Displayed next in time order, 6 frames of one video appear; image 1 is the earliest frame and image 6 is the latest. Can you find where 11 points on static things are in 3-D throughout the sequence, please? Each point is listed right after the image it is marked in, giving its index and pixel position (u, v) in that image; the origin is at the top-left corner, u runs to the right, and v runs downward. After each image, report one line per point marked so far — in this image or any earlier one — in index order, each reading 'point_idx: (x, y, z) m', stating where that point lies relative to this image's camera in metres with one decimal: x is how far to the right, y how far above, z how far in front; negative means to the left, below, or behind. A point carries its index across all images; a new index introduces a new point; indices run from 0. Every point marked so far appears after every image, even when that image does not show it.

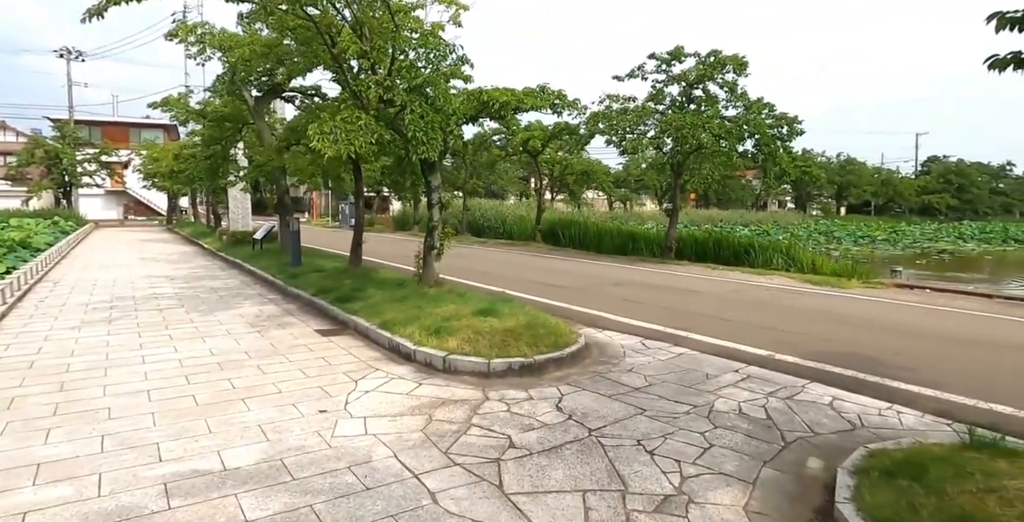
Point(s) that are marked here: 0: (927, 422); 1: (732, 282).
0: (+2.8, -1.1, +4.0) m
1: (+4.0, -0.4, +10.6) m
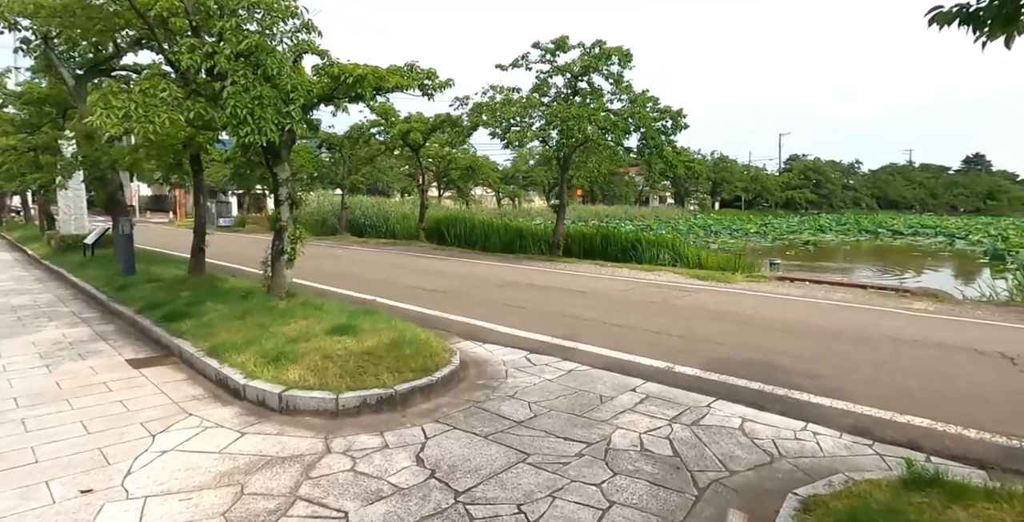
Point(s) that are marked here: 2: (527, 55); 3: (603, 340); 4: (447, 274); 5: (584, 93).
0: (+2.0, -1.1, +3.5) m
1: (+1.9, -0.3, +10.1) m
2: (+0.4, +5.1, +14.6) m
3: (+0.9, -0.8, +5.8) m
4: (-1.2, -0.2, +11.0) m
5: (+1.7, +4.0, +14.0) m
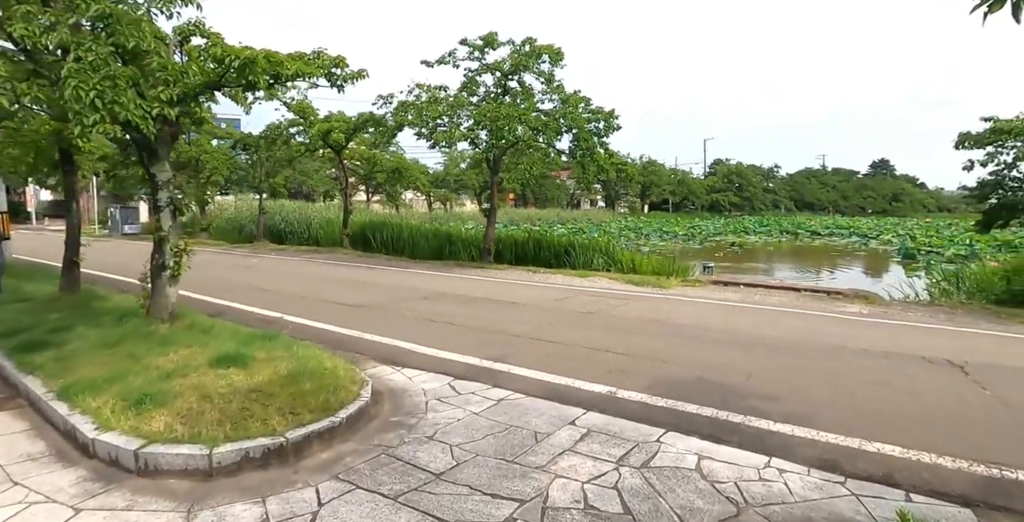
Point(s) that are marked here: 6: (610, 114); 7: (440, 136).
0: (+1.6, -1.1, +3.0) m
1: (+0.7, -0.4, +9.6) m
2: (-1.4, +5.0, +13.9) m
3: (+0.2, -0.9, +5.2) m
4: (-2.5, -0.4, +10.1) m
5: (0.0, +3.9, +13.4) m
6: (+2.0, +3.1, +12.3) m
7: (-1.6, +2.9, +13.5) m
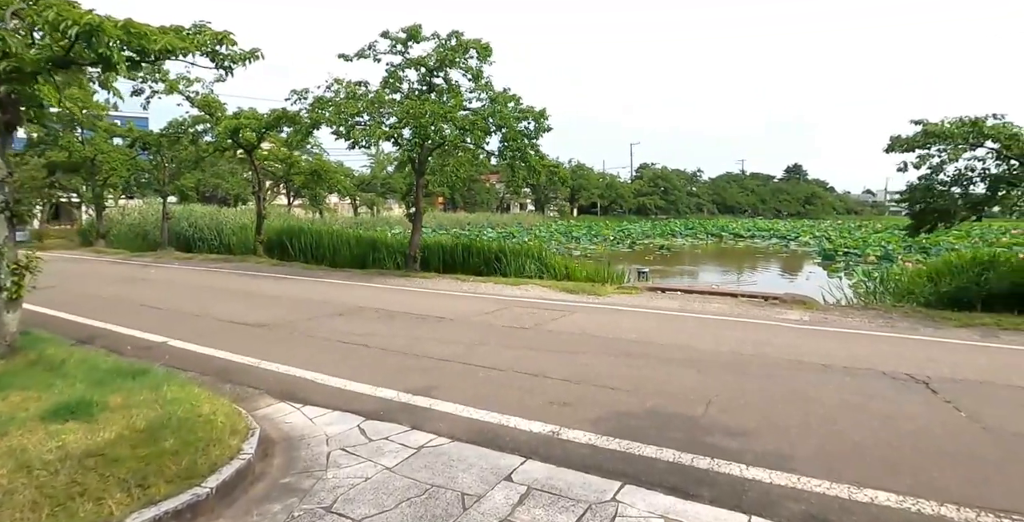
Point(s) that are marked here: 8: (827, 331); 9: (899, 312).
0: (+1.3, -1.2, +2.4) m
1: (-0.4, -0.6, +8.9) m
2: (-3.1, +4.8, +13.0) m
3: (-0.3, -1.0, +4.4) m
4: (-3.6, -0.6, +9.0) m
5: (-1.6, +3.7, +12.6) m
6: (+0.6, +3.0, +11.8) m
7: (-3.2, +2.7, +12.5) m
8: (+3.5, -0.8, +6.5) m
9: (+5.6, -0.7, +8.5) m
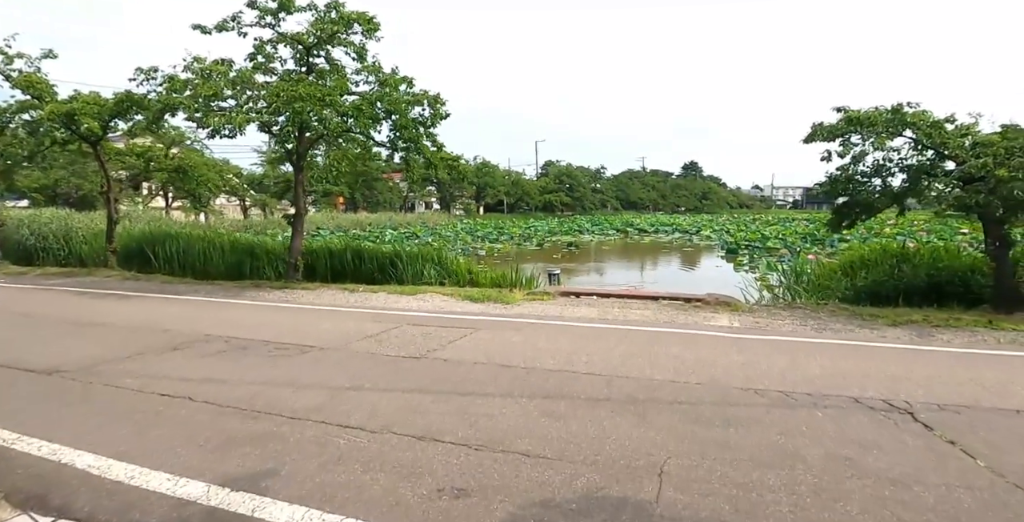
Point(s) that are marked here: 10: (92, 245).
0: (+0.9, -1.3, +1.3) m
1: (-1.7, -0.7, +7.4) m
2: (-5.2, +4.6, +11.0) m
3: (-1.0, -1.1, +3.0) m
4: (-4.9, -0.8, +7.1) m
5: (-3.6, +3.5, +10.9) m
6: (-1.3, +2.9, +10.4) m
7: (-5.2, +2.5, +10.5) m
8: (+2.5, -0.8, +5.7) m
9: (+4.2, -0.7, +7.9) m
10: (-12.9, +0.5, +18.0) m
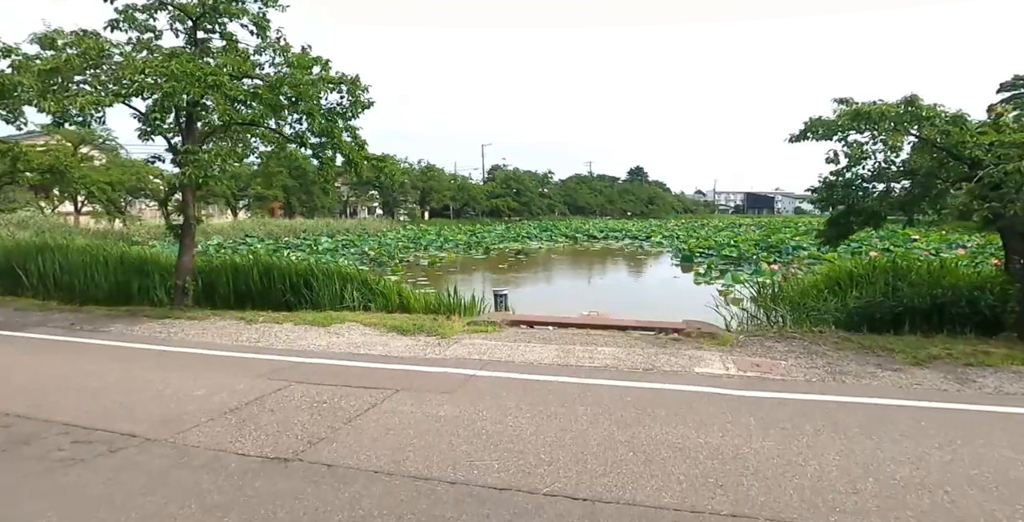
0: (+0.8, -1.5, -0.4) m
1: (-2.4, -1.0, +5.5) m
2: (-6.1, +4.2, +8.8) m
3: (-1.2, -1.3, +1.2) m
4: (-5.5, -1.1, +4.9) m
5: (-4.6, +3.2, +8.9) m
6: (-2.3, +2.6, +8.6) m
7: (-6.1, +2.1, +8.3) m
8: (+2.0, -1.0, +4.2) m
9: (+3.5, -0.9, +6.6) m
10: (-14.5, 0.0, +15.1) m
